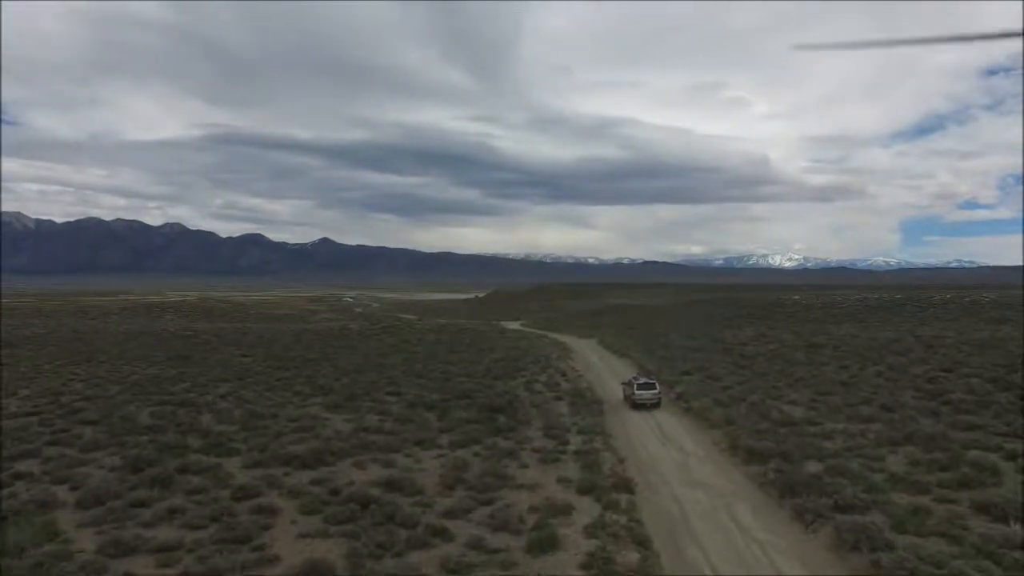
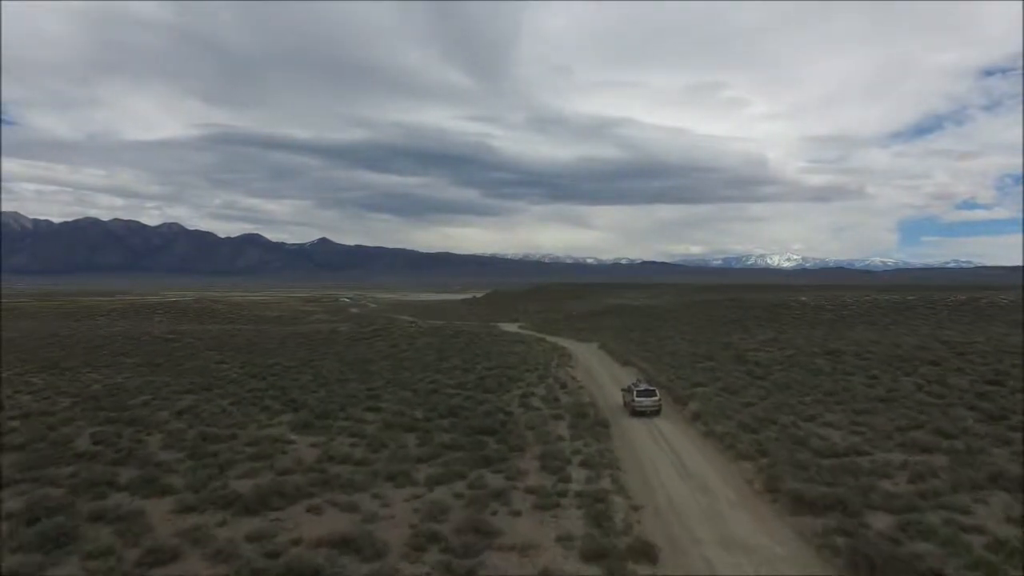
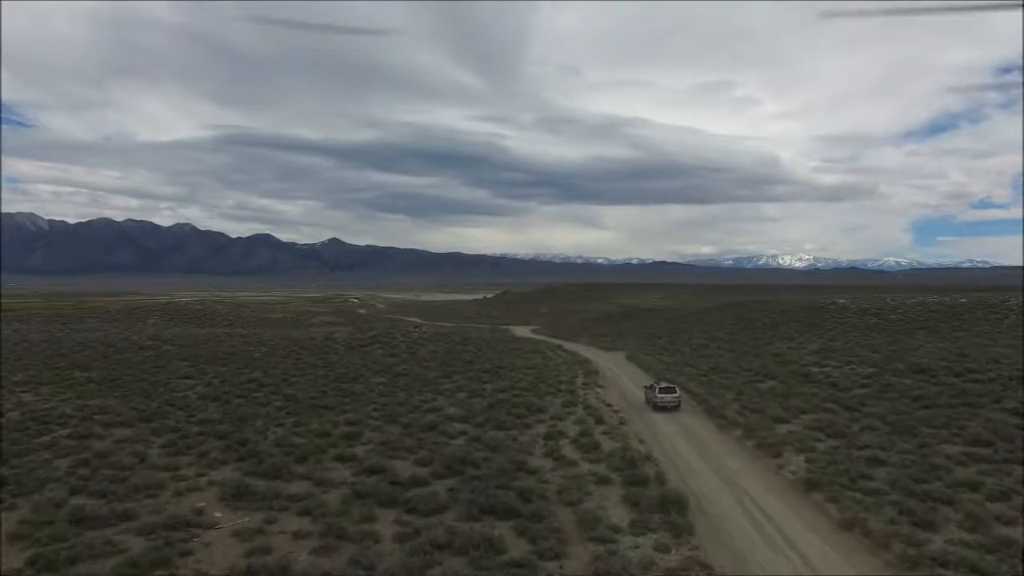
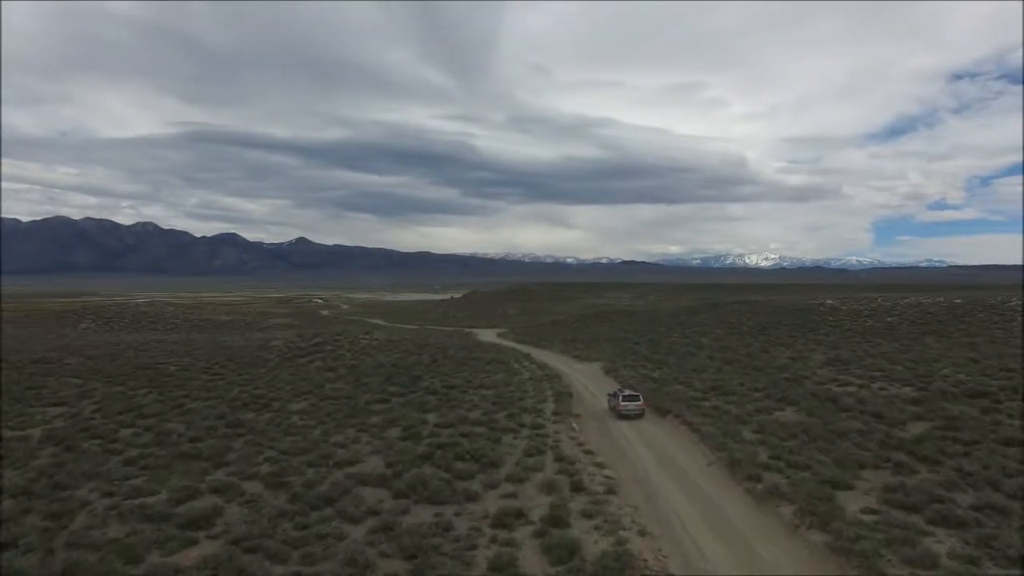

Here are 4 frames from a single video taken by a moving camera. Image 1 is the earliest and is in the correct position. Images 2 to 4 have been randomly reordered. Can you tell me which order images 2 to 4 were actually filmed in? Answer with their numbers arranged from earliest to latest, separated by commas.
2, 3, 4
